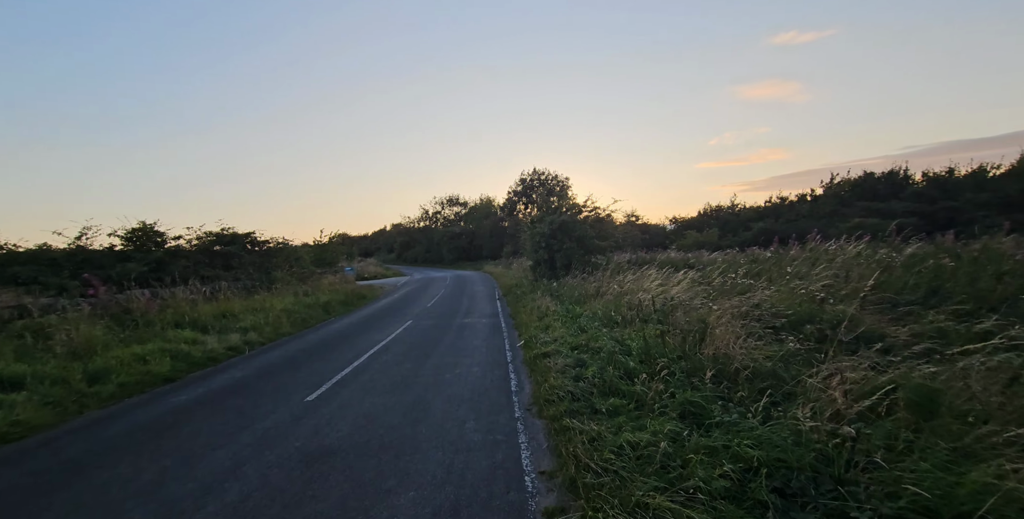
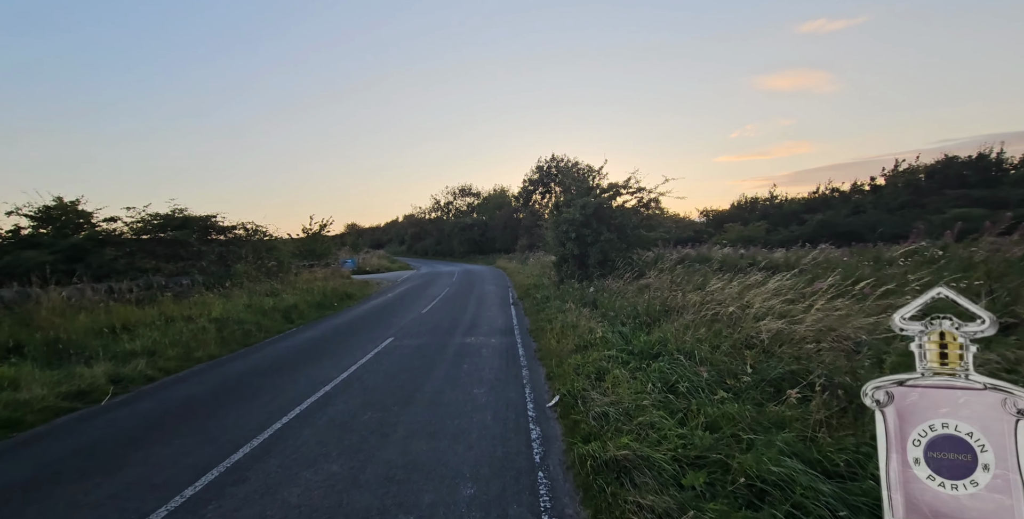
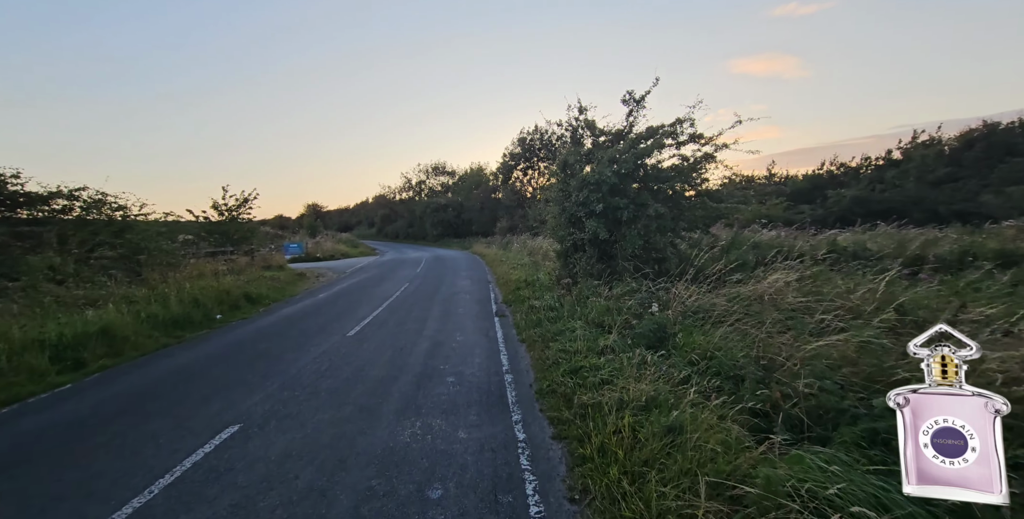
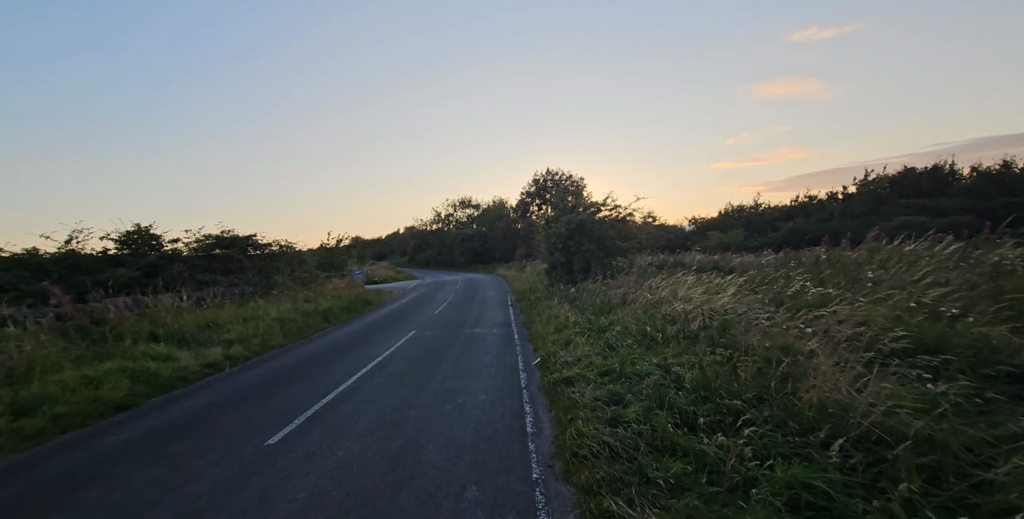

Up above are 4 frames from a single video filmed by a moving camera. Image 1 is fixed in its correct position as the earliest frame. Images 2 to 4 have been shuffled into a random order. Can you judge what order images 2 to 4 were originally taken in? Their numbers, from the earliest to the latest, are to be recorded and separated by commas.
4, 2, 3
